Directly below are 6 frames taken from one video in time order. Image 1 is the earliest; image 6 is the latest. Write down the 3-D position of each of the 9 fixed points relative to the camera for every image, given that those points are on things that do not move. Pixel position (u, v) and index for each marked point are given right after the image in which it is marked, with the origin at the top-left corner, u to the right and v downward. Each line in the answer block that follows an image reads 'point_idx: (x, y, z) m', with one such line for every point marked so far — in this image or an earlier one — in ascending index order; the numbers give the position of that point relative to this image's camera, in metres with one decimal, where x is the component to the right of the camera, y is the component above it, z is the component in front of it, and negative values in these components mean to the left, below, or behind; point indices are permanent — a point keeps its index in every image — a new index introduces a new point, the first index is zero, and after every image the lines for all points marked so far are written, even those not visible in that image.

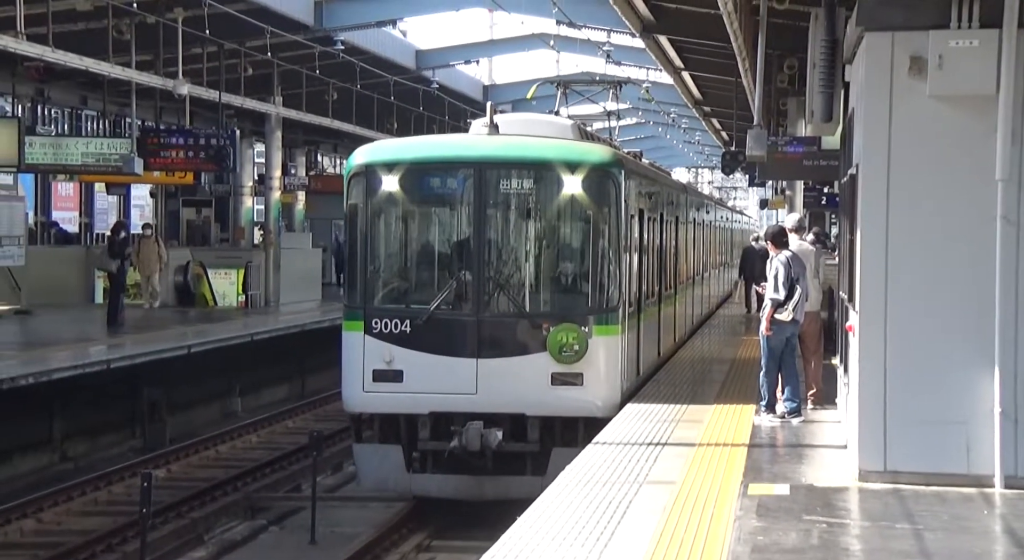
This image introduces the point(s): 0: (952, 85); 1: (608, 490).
0: (+2.5, +1.1, +8.3) m
1: (+0.6, -1.3, +8.7) m
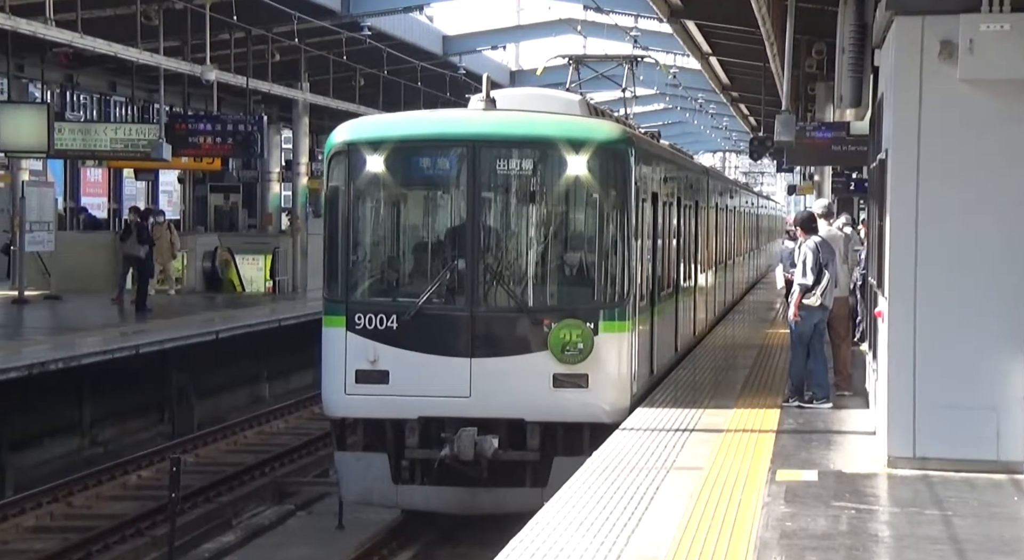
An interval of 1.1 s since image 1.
0: (+2.7, +1.2, +8.3) m
1: (+0.7, -1.2, +8.7) m
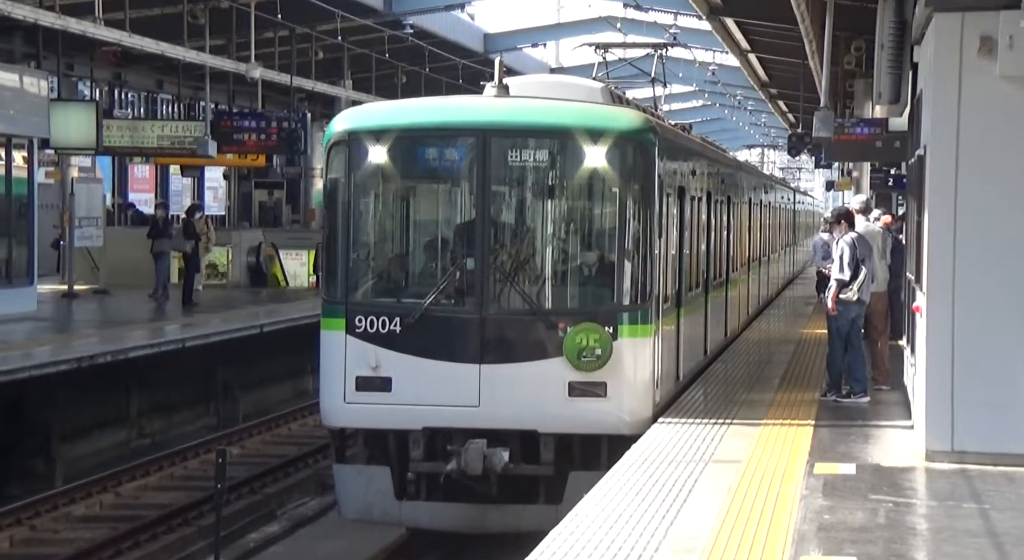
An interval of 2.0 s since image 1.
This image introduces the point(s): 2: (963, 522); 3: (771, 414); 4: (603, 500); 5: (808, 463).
0: (+2.9, +1.2, +8.3) m
1: (+1.0, -1.1, +8.8) m
2: (+2.5, -1.3, +7.8) m
3: (+1.9, -0.9, +10.4) m
4: (+0.5, -1.2, +8.1) m
5: (+1.8, -1.1, +9.0) m
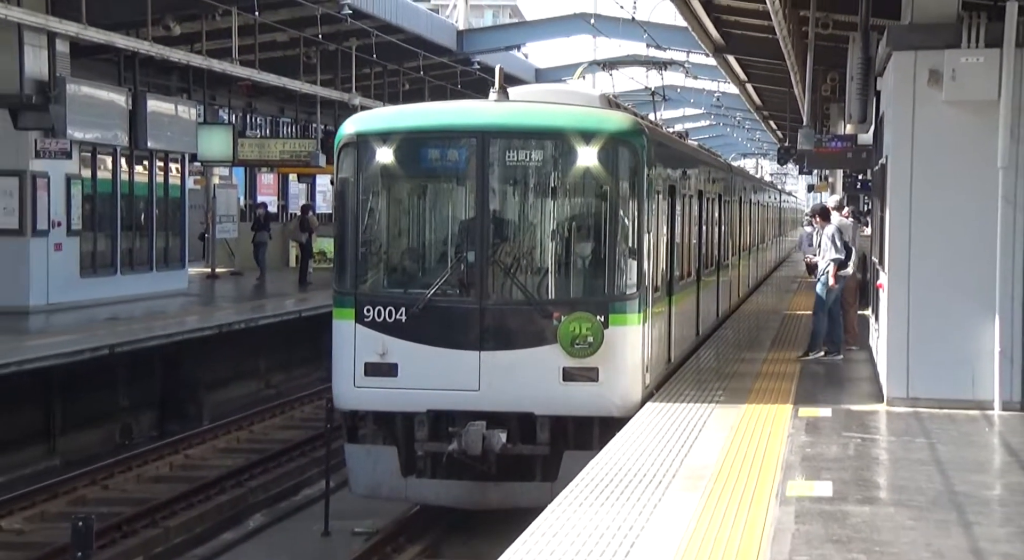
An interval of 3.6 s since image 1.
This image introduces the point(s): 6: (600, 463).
0: (+3.3, +1.3, +10.5) m
1: (+1.3, -1.0, +11.1) m
2: (+2.8, -1.2, +10.1) m
3: (+2.2, -0.8, +12.7) m
4: (+0.9, -1.1, +10.3) m
5: (+2.2, -1.0, +11.2) m
6: (+0.6, -1.2, +9.9) m
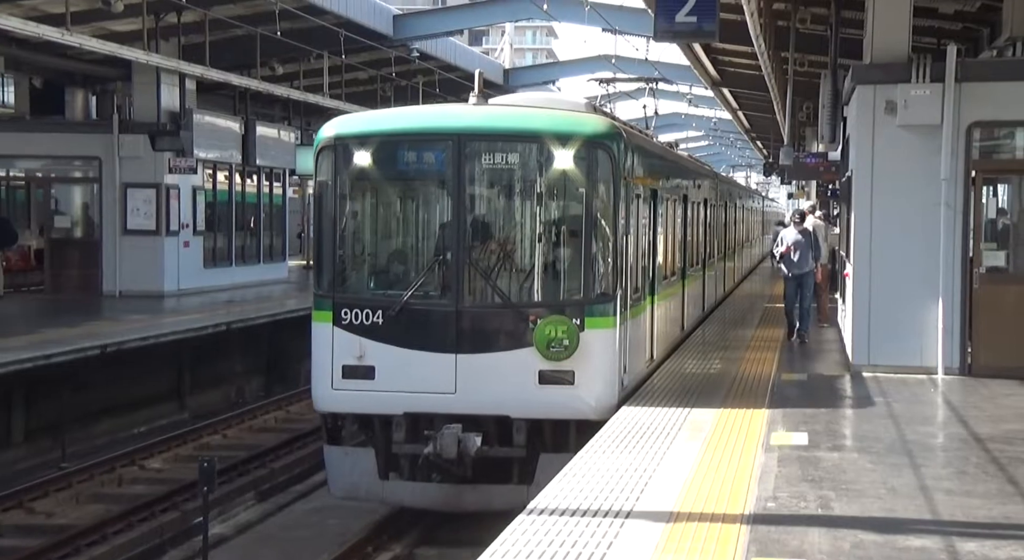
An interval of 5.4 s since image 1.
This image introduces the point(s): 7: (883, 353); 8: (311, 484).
0: (+3.6, +1.4, +13.1) m
1: (+1.7, -0.9, +13.6) m
2: (+3.1, -1.1, +12.6) m
3: (+2.5, -0.7, +15.2) m
4: (+1.2, -1.0, +12.9) m
5: (+2.5, -0.9, +13.7) m
6: (+1.0, -1.1, +12.4) m
7: (+3.4, -0.7, +13.4) m
8: (-1.8, -1.9, +13.1) m
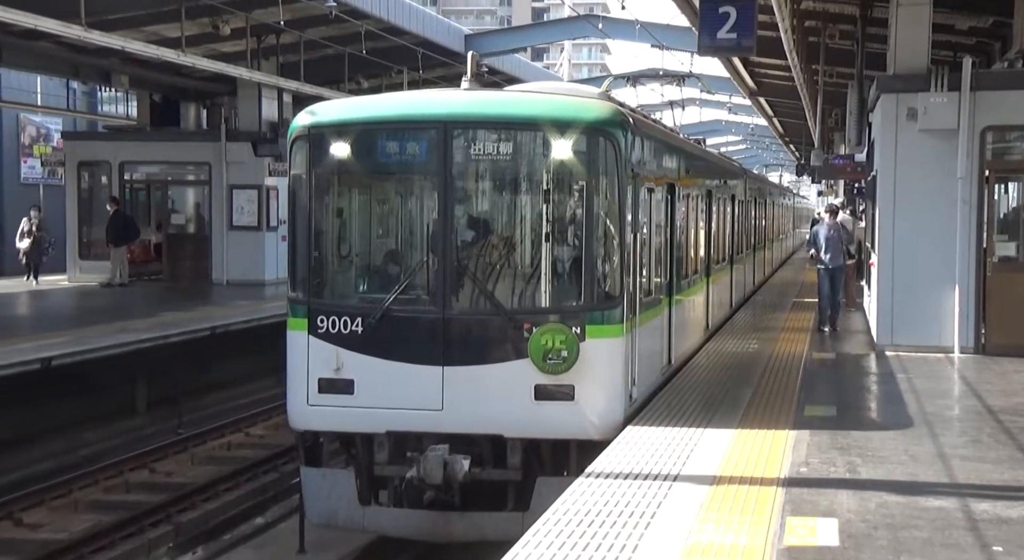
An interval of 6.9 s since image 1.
0: (+4.2, +1.6, +14.5) m
1: (+2.3, -0.8, +15.1) m
2: (+3.7, -1.0, +14.1) m
3: (+3.2, -0.6, +16.7) m
4: (+1.8, -0.9, +14.4) m
5: (+3.1, -0.8, +15.2) m
6: (+1.5, -1.0, +14.0) m
7: (+4.0, -0.6, +14.9) m
8: (-1.2, -1.8, +14.8) m
